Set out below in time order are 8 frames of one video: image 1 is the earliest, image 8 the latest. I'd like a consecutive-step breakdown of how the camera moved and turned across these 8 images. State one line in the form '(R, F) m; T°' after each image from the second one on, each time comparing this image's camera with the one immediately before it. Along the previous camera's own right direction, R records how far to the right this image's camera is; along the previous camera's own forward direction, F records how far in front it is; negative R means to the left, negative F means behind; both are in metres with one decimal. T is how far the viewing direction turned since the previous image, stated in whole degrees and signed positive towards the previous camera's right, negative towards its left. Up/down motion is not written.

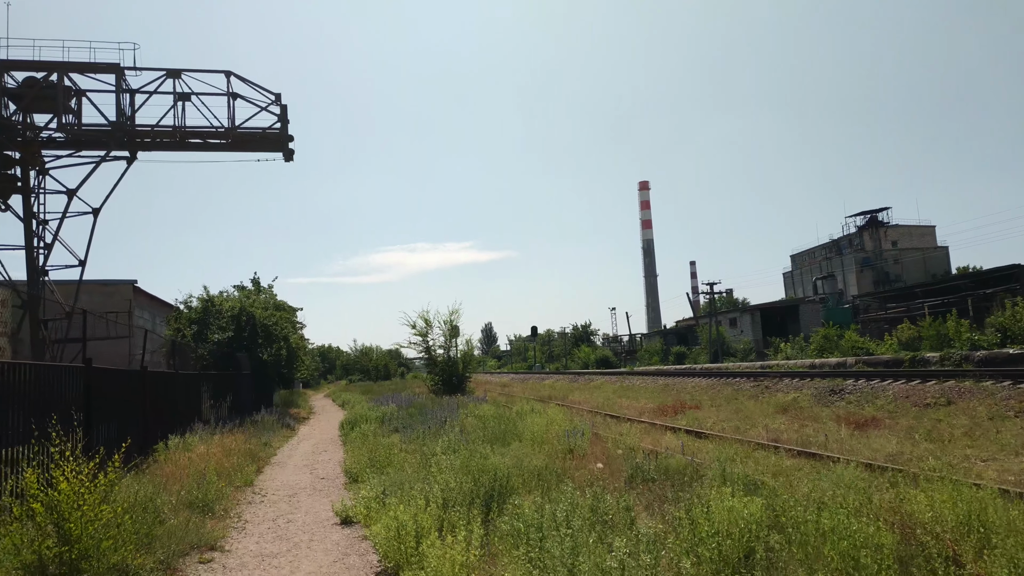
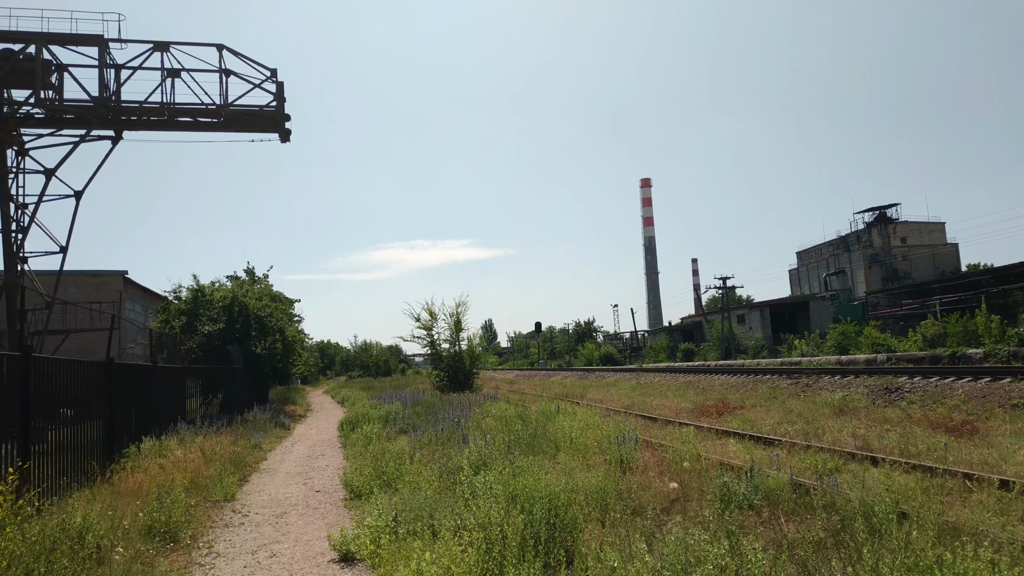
(-0.5, +1.9) m; 0°
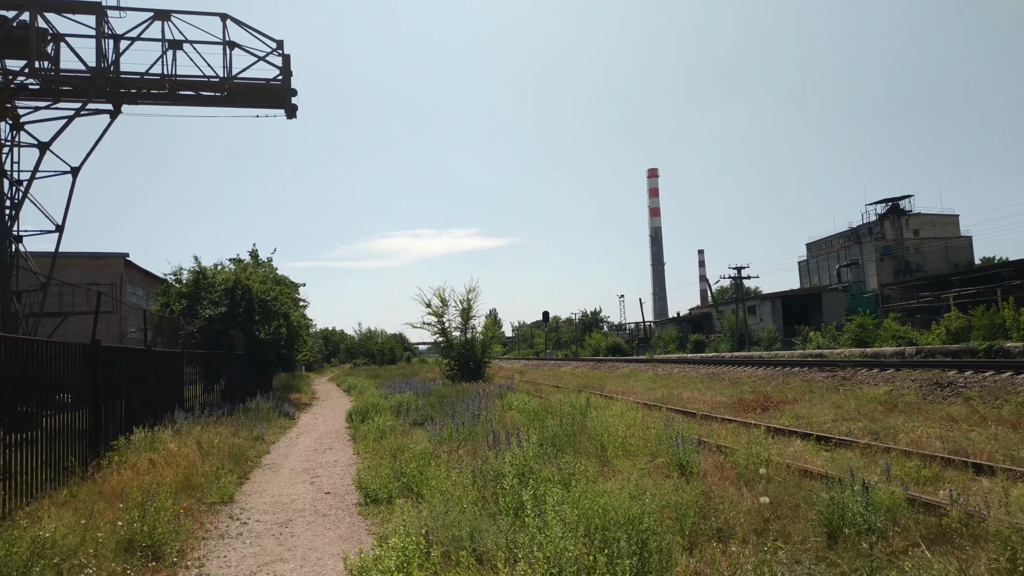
(-0.5, +1.2) m; 0°
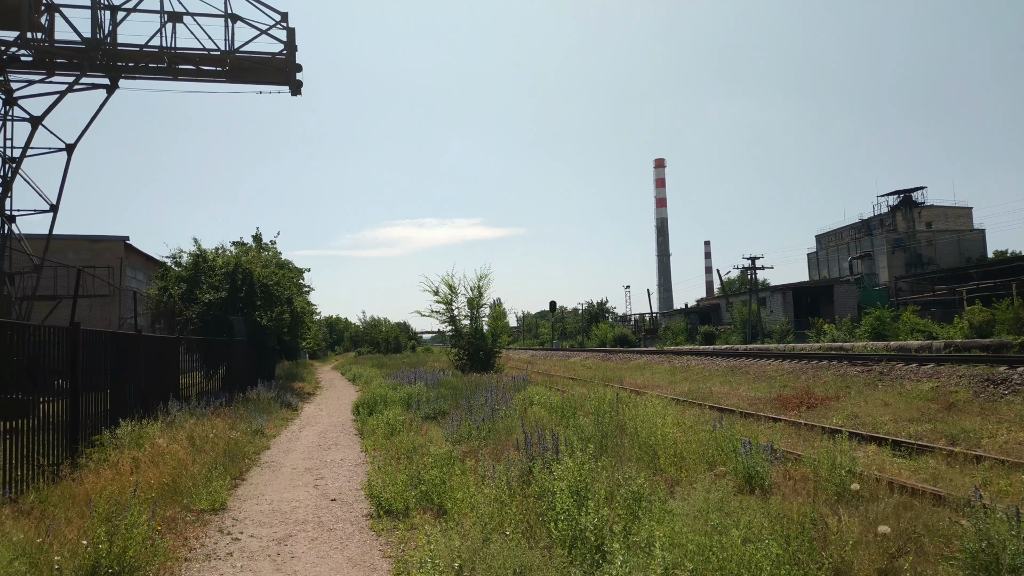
(-0.4, +1.1) m; 0°
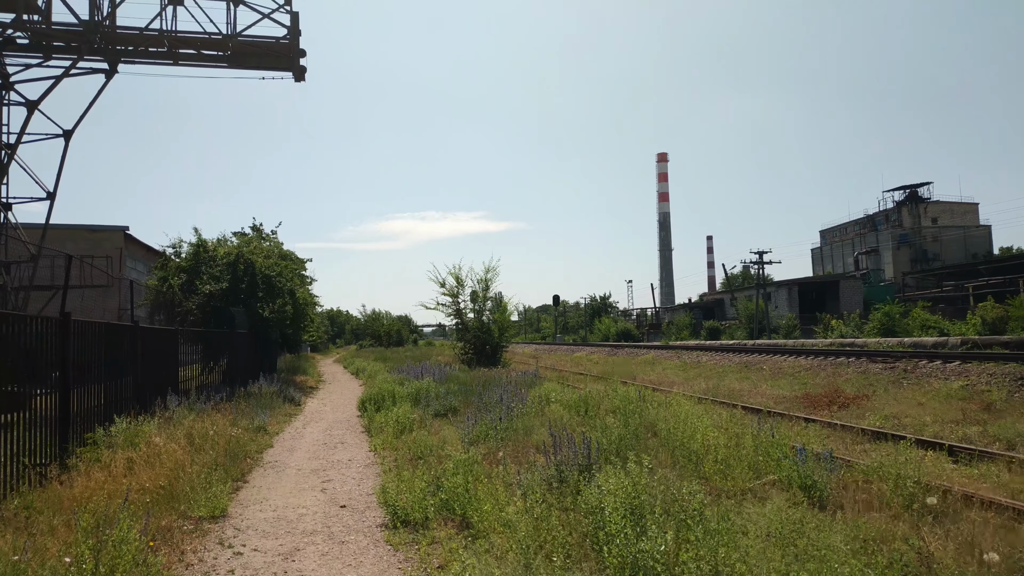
(-0.3, +0.6) m; 0°
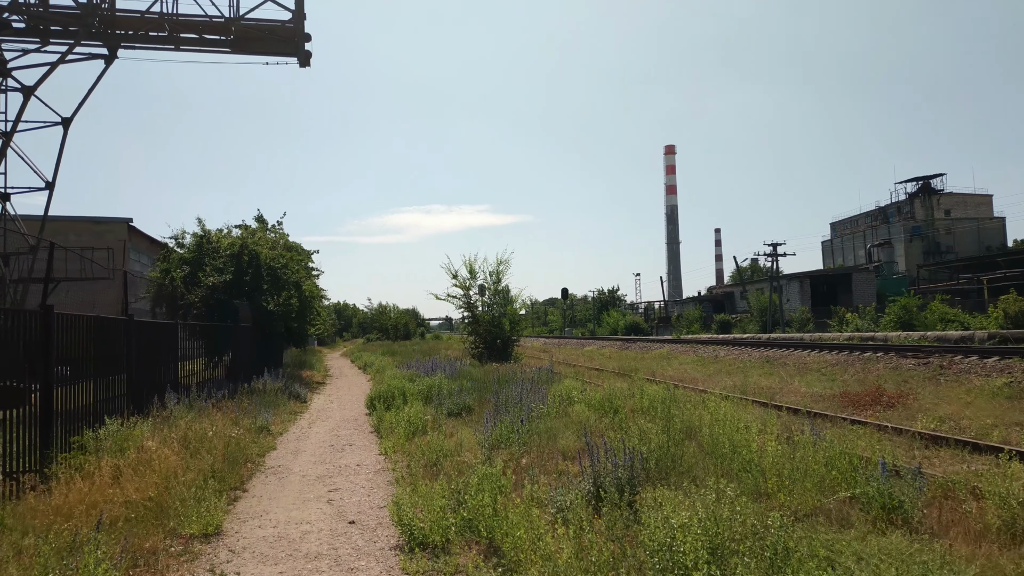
(-0.2, +0.8) m; -1°
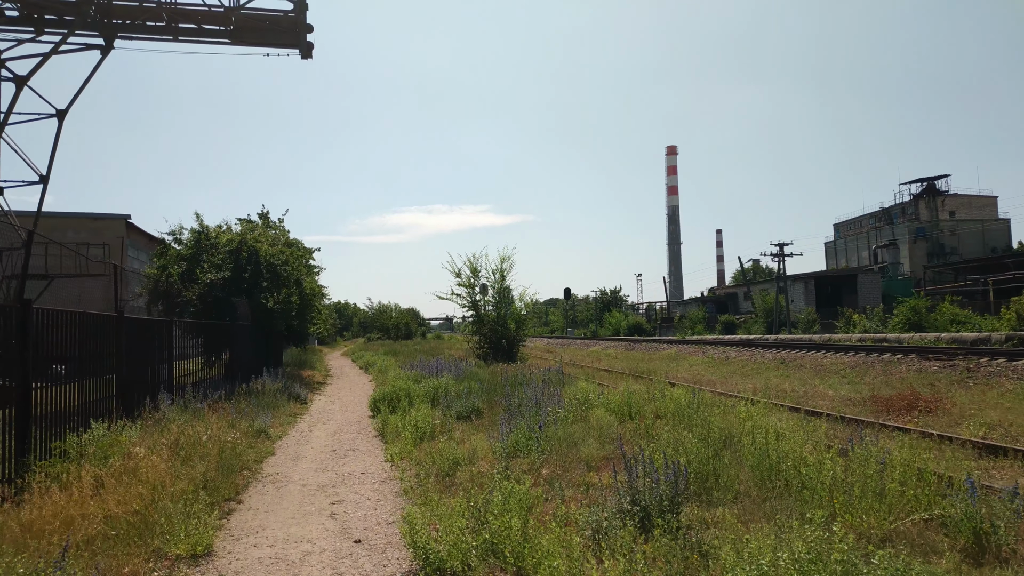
(-0.2, +0.6) m; 0°
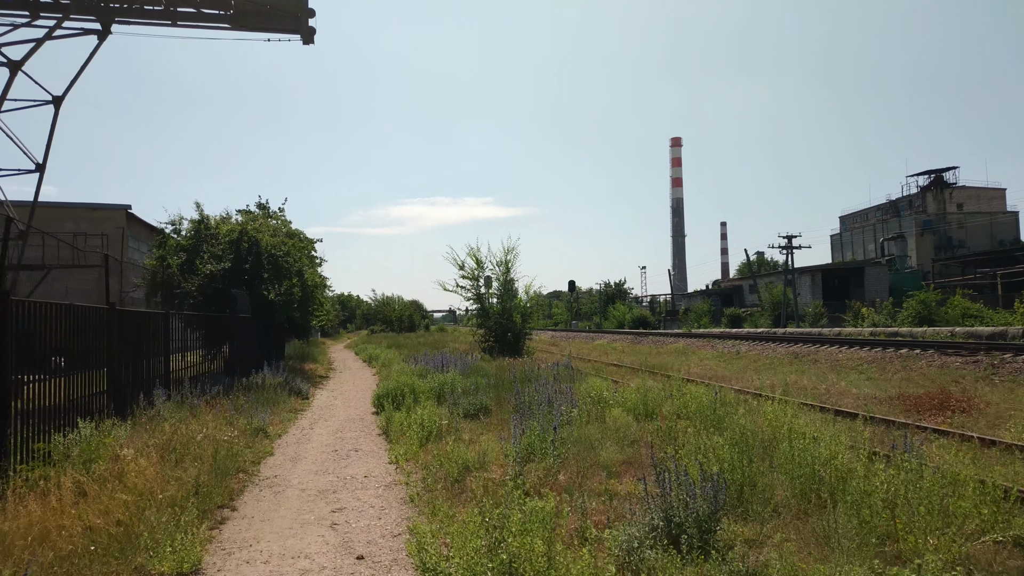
(-0.1, +0.5) m; 0°
